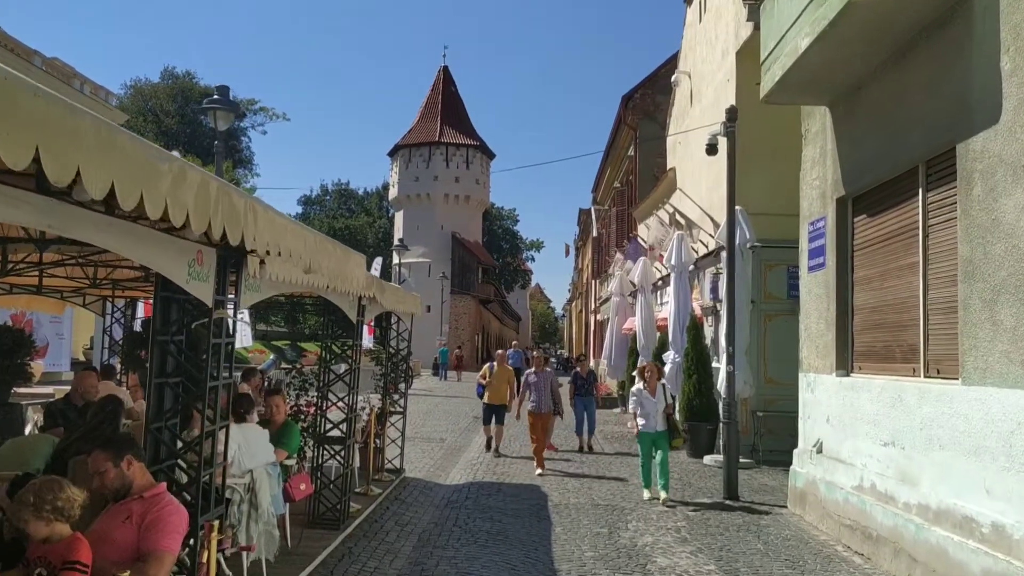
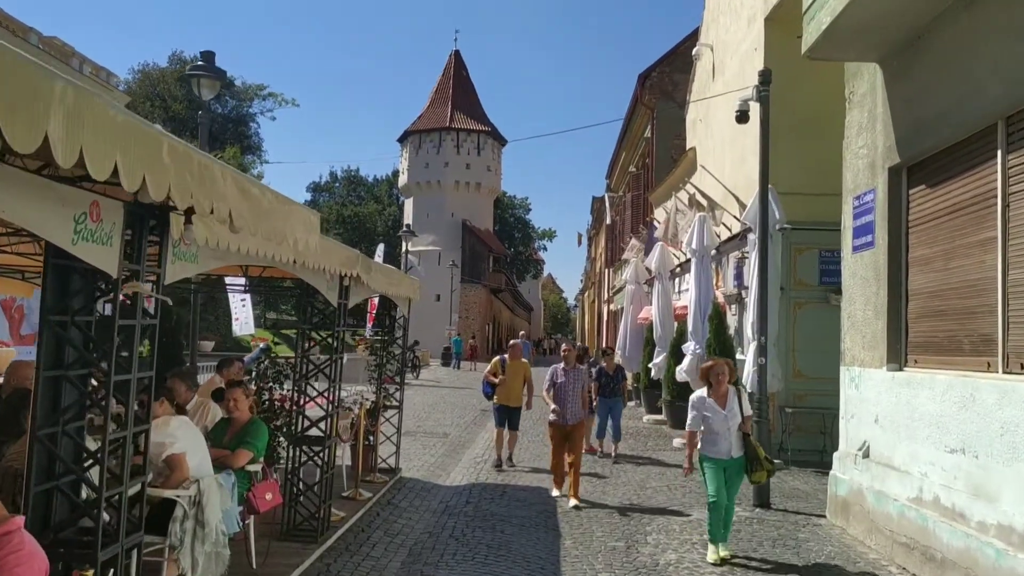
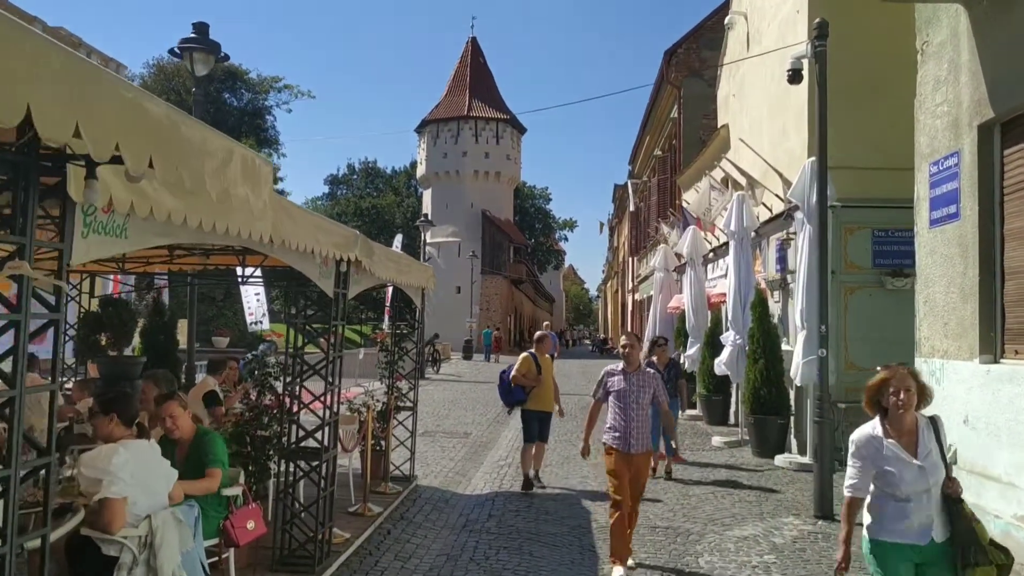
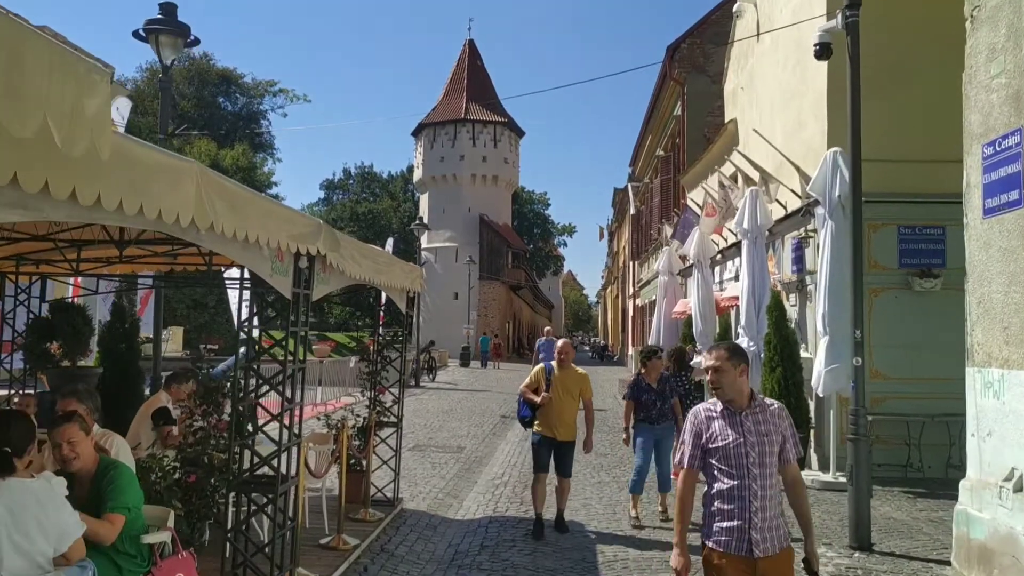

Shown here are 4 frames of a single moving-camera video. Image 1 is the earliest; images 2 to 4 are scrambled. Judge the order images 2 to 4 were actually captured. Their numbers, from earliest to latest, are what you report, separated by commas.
2, 3, 4
